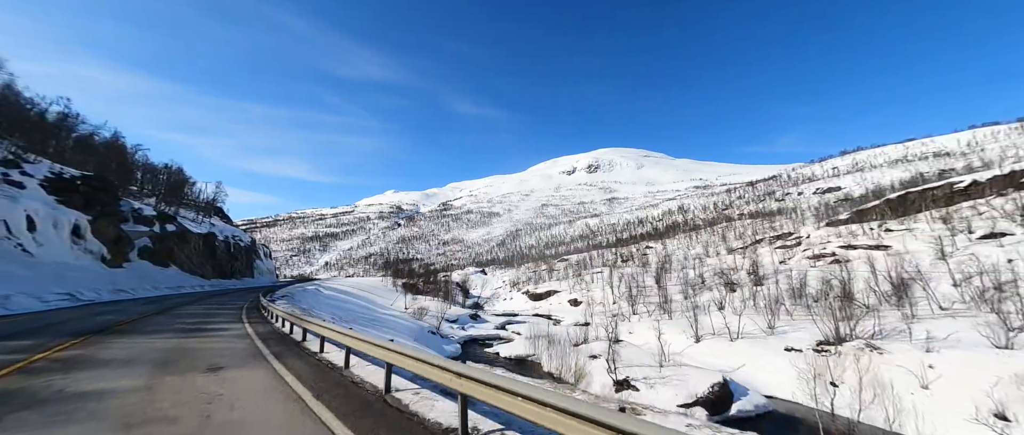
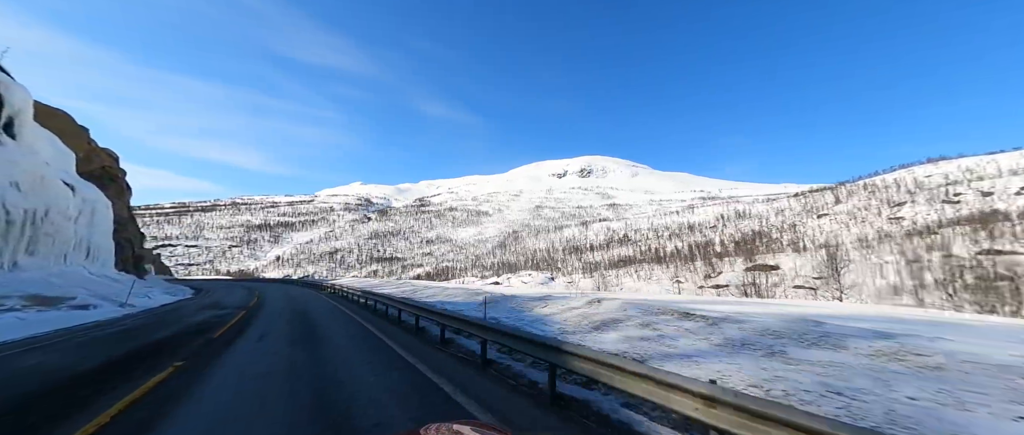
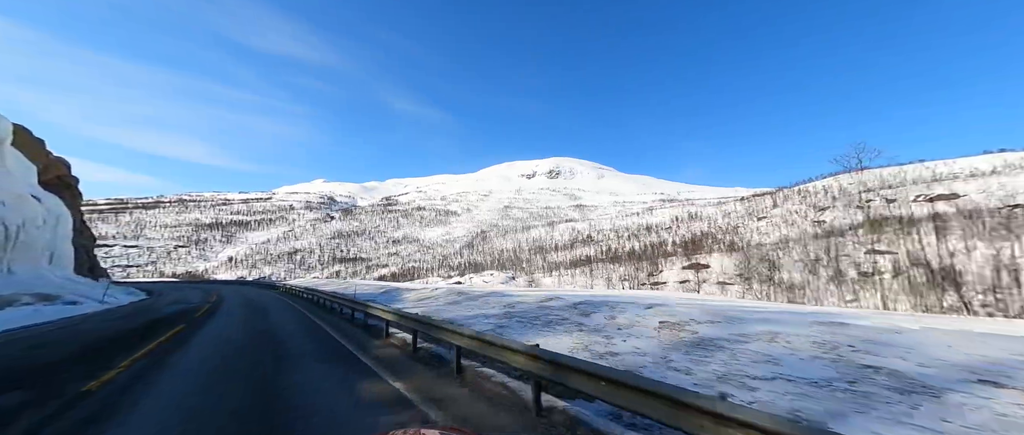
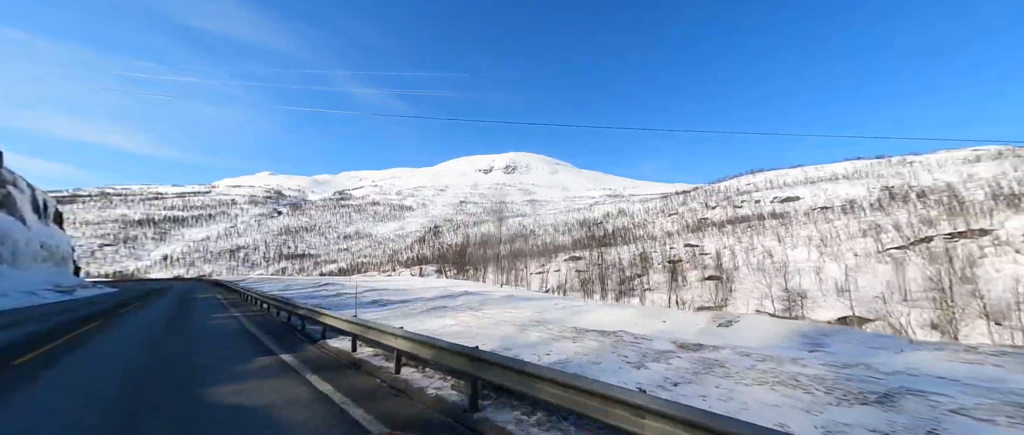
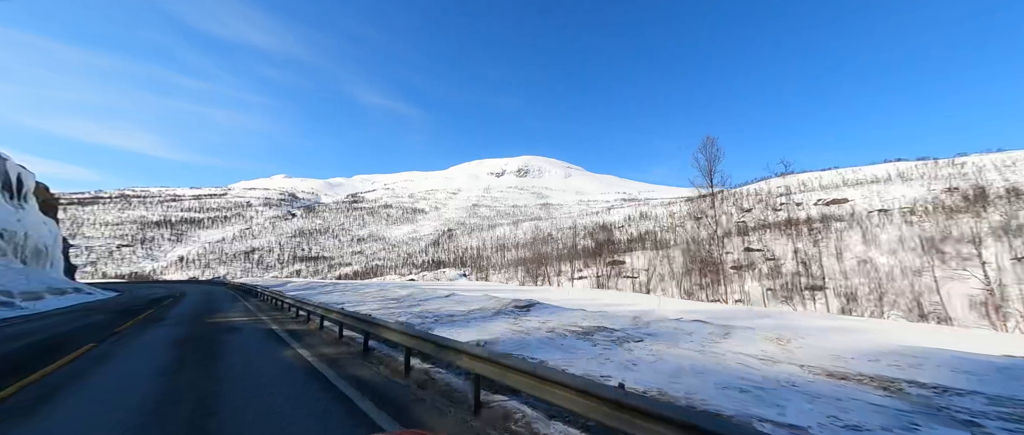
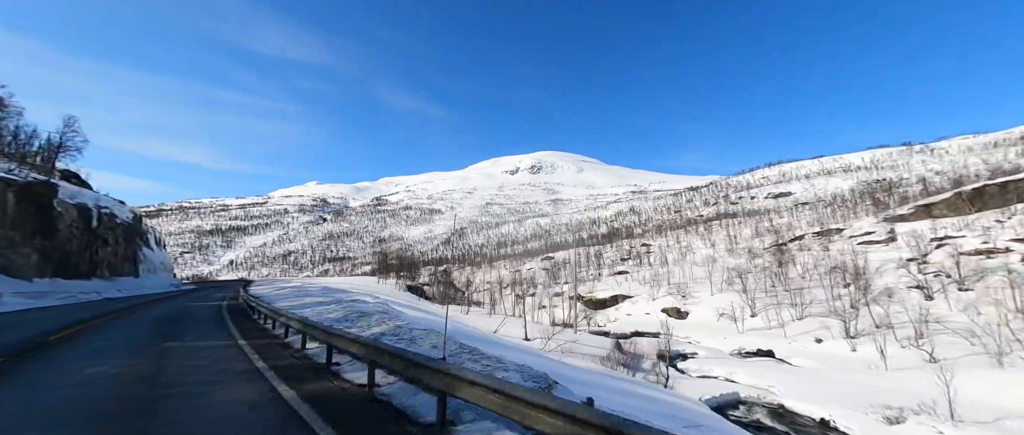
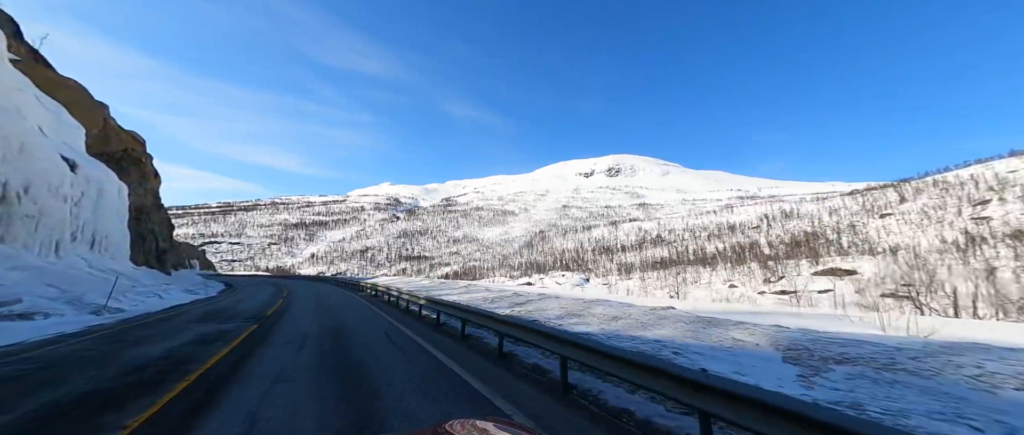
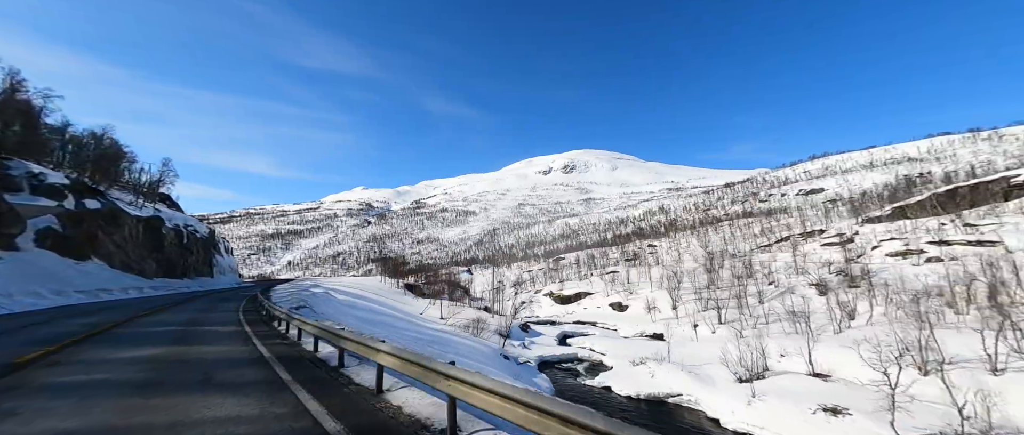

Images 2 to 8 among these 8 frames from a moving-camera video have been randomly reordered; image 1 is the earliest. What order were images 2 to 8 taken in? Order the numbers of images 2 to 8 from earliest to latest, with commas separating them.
8, 6, 4, 5, 3, 2, 7
